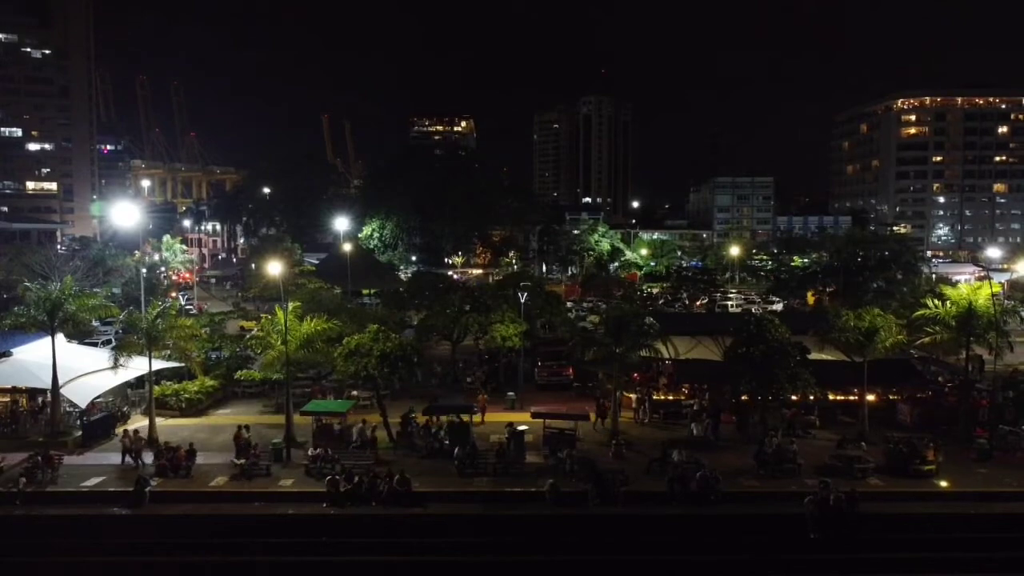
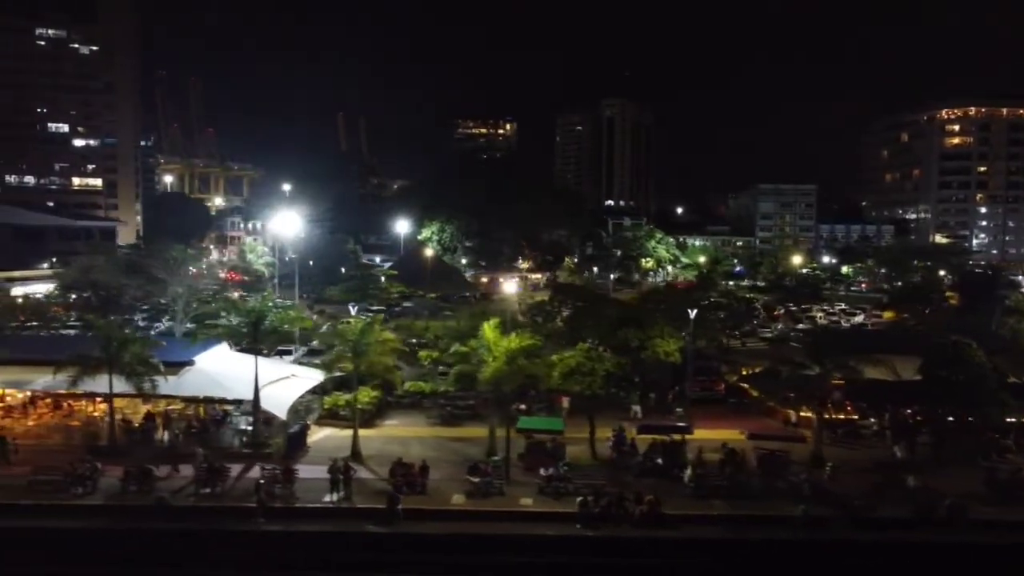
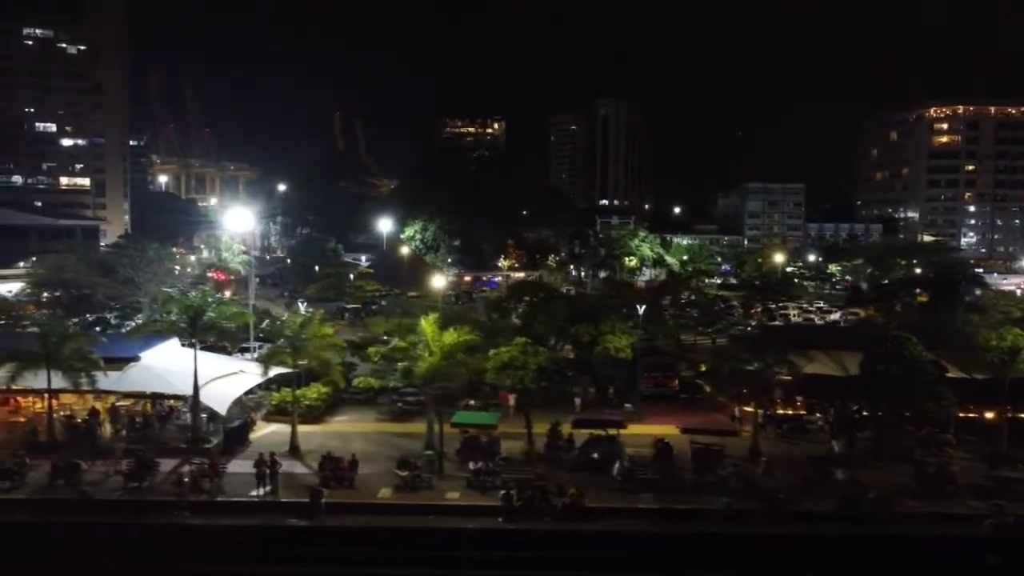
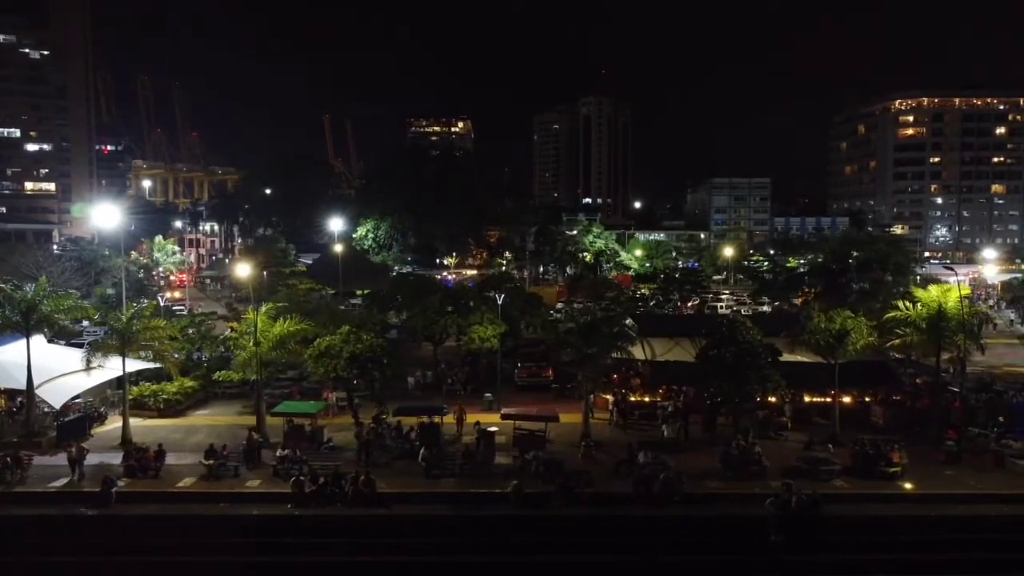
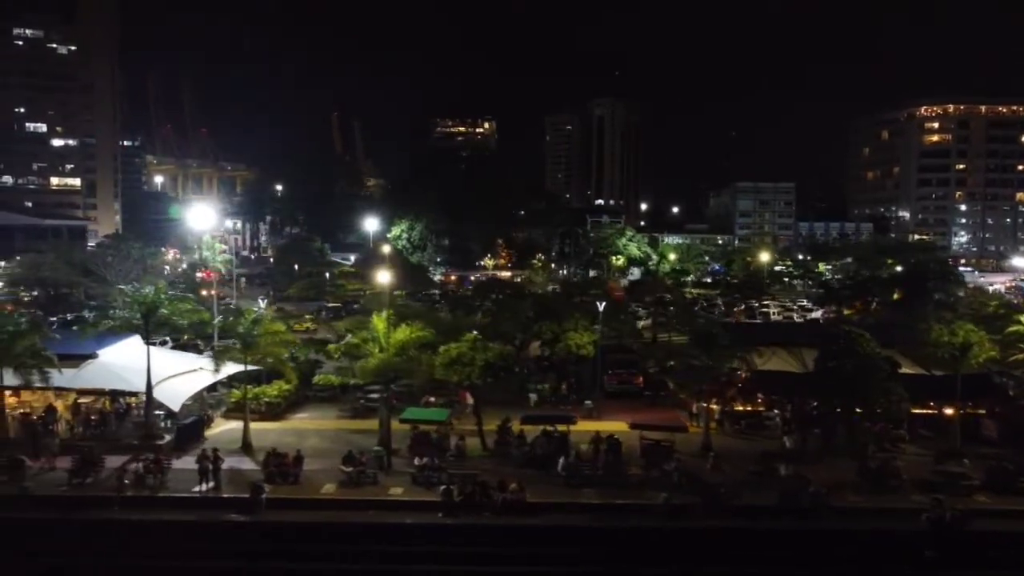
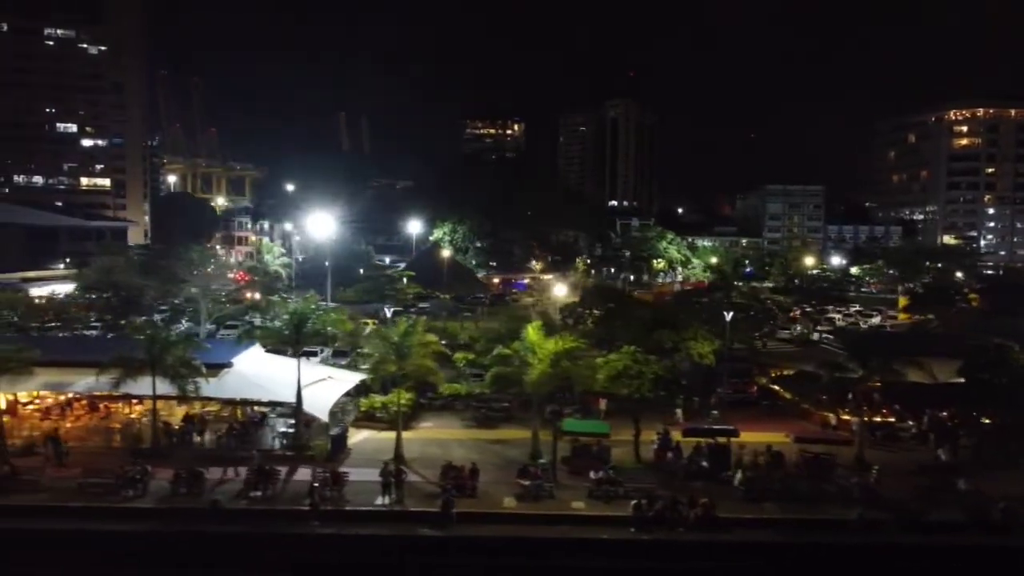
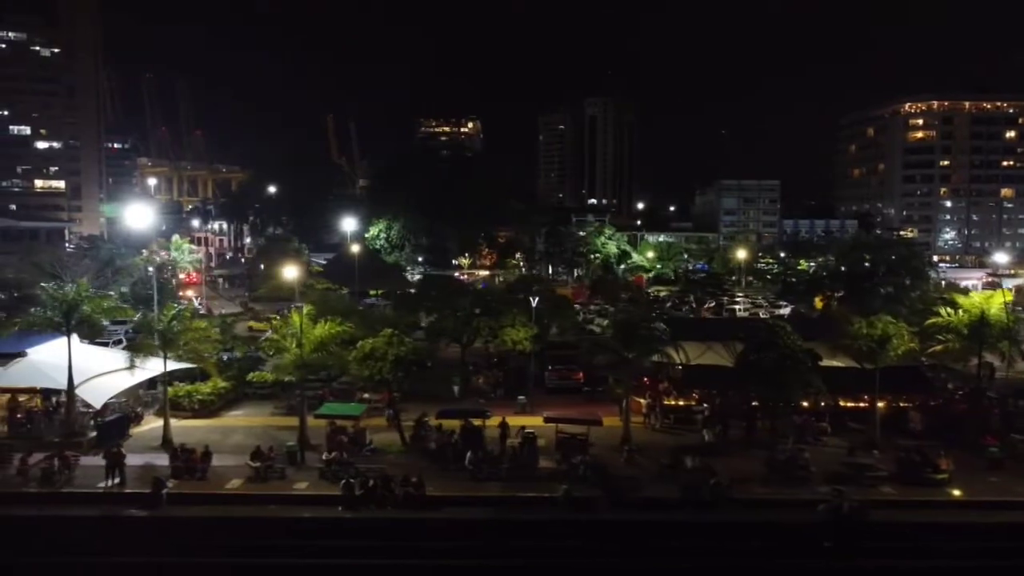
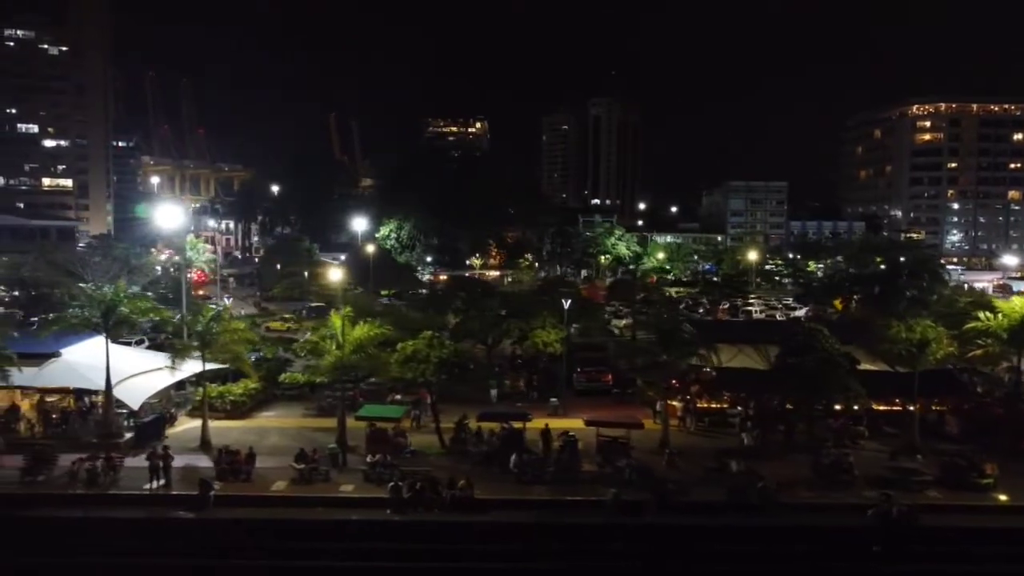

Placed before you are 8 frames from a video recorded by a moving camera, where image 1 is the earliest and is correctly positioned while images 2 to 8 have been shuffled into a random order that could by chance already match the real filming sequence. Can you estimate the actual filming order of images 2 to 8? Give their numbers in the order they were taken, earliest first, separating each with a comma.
4, 7, 8, 5, 3, 2, 6
